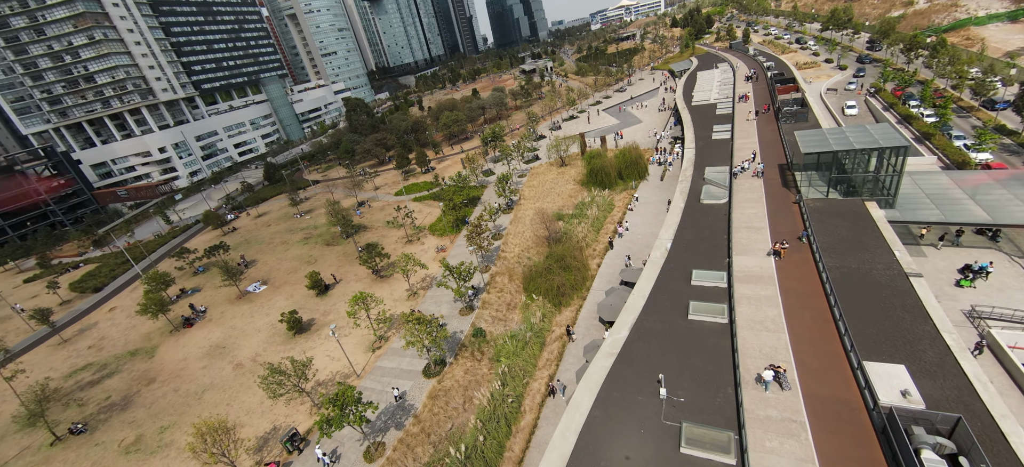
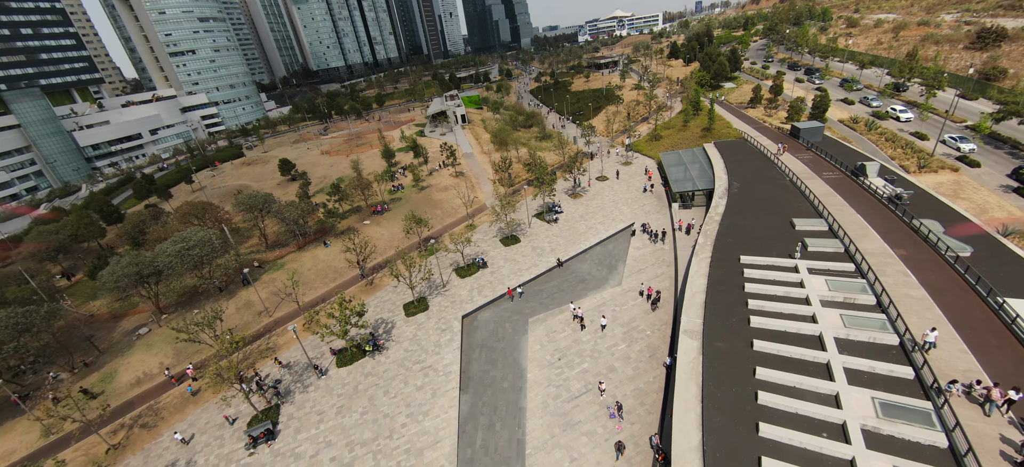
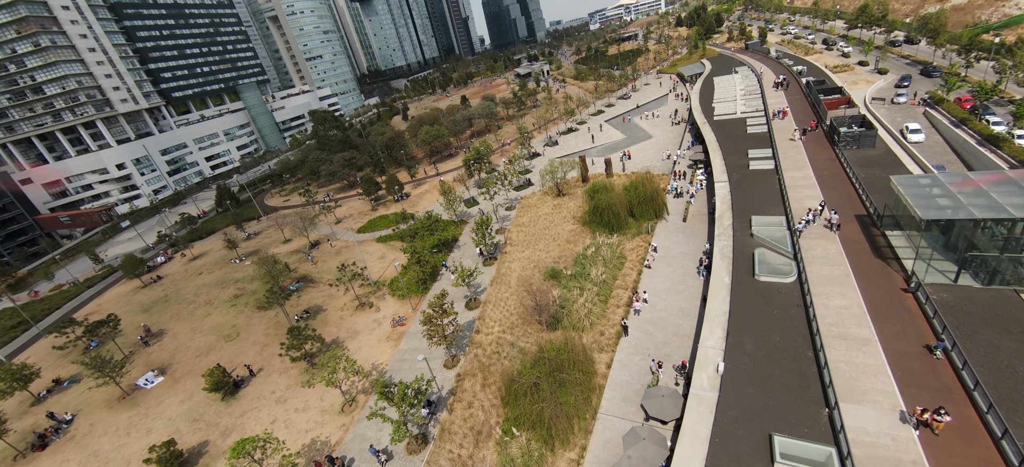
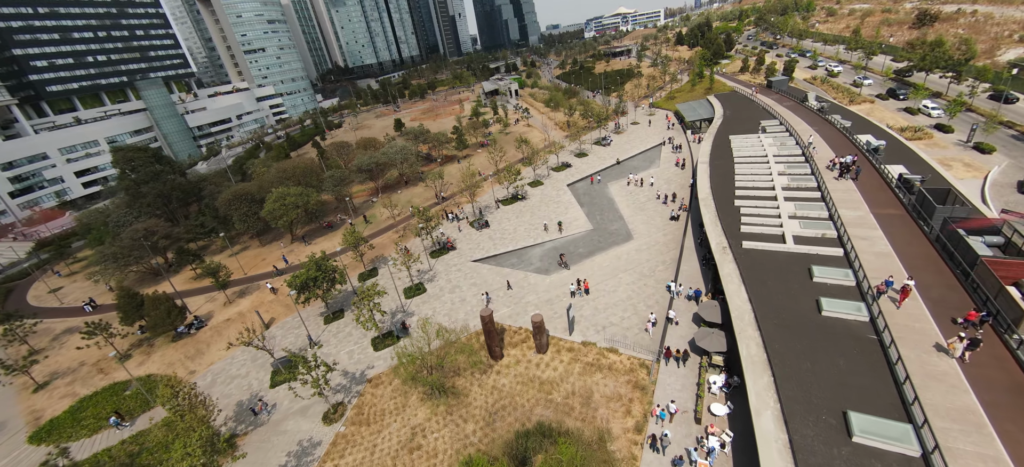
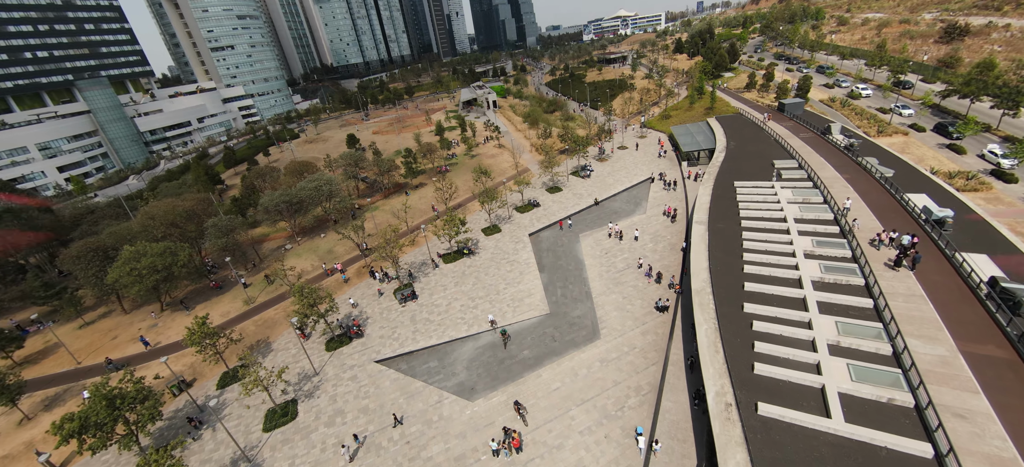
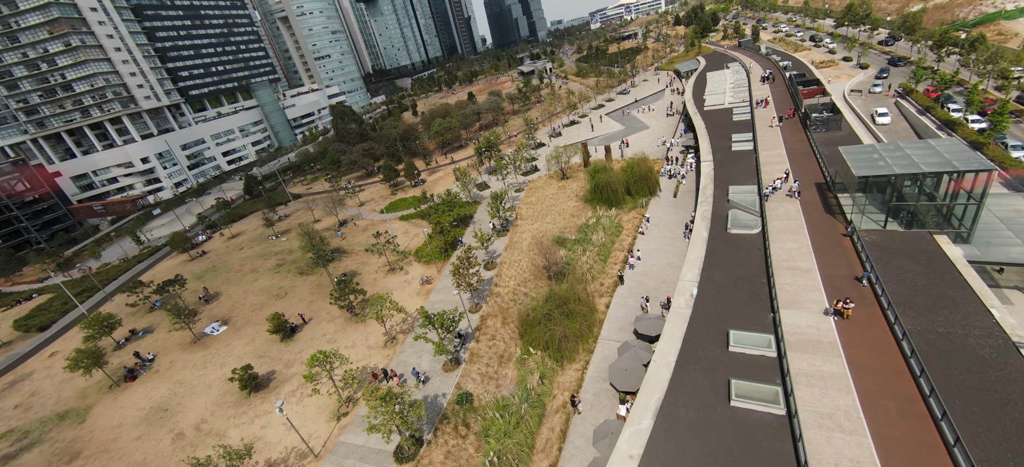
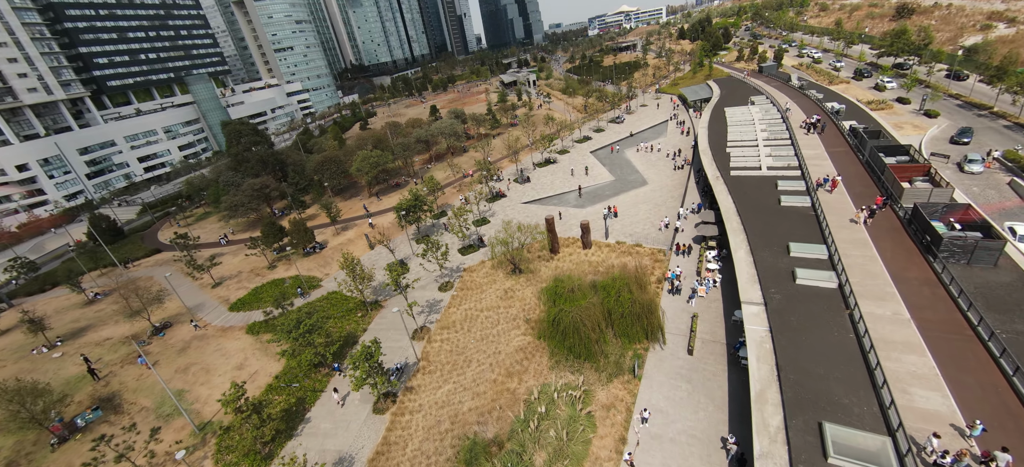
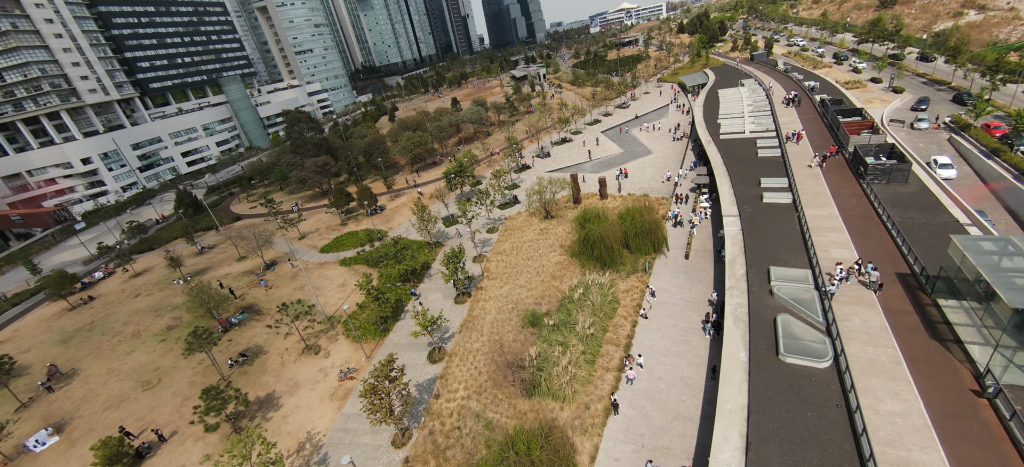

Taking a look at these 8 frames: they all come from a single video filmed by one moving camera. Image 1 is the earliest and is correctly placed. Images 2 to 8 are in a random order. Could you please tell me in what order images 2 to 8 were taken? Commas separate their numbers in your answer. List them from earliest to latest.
6, 3, 8, 7, 4, 5, 2
